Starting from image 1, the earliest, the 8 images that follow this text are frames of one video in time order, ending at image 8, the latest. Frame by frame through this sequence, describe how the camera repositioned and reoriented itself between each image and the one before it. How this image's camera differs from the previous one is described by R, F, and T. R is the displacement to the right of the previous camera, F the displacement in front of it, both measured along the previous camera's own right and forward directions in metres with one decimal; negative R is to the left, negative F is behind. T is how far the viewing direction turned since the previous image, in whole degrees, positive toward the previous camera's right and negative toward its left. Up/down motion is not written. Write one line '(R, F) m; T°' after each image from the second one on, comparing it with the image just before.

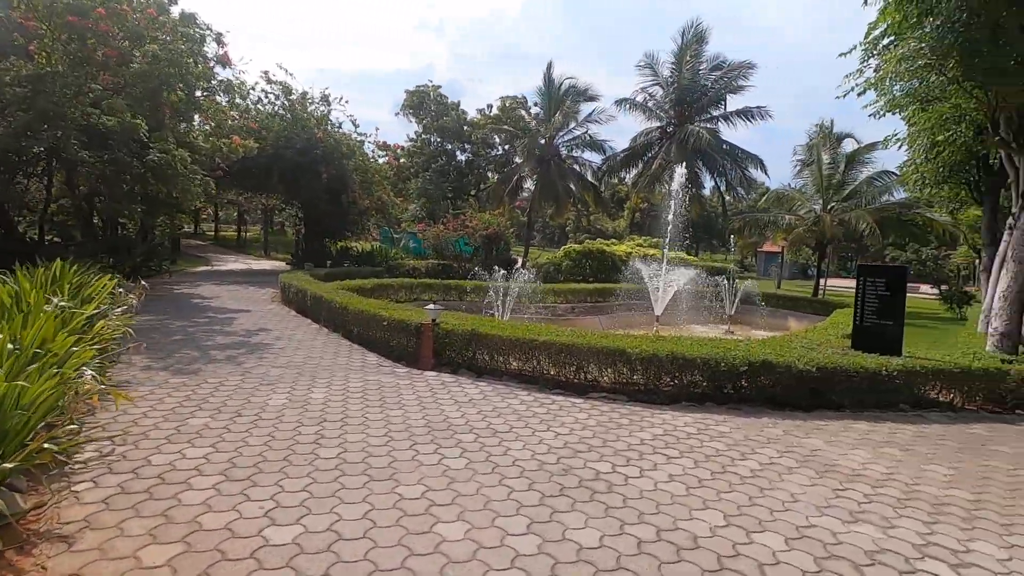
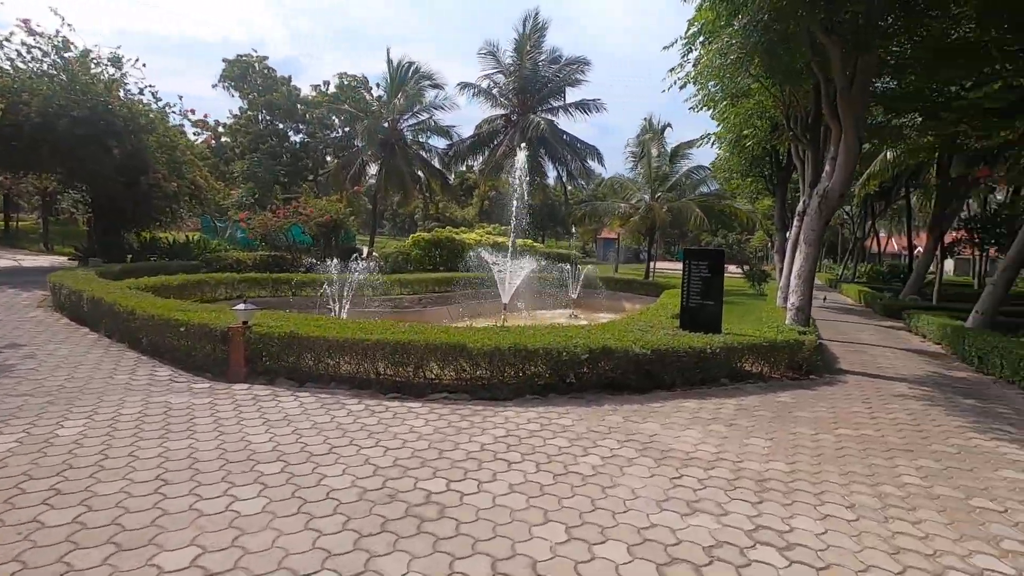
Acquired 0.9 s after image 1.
(+0.3, +0.6) m; +15°
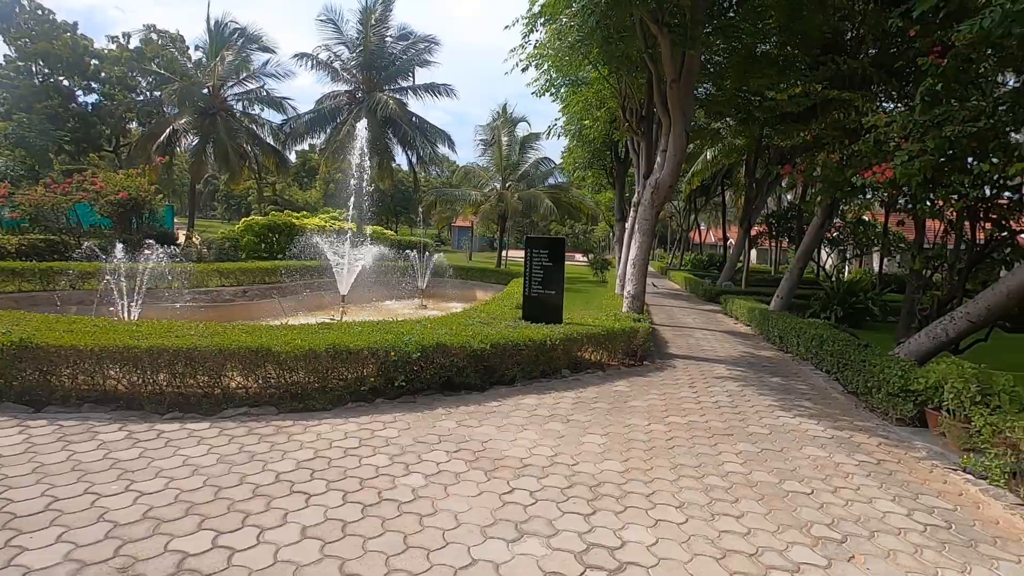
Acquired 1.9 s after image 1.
(+0.4, +0.6) m; +15°
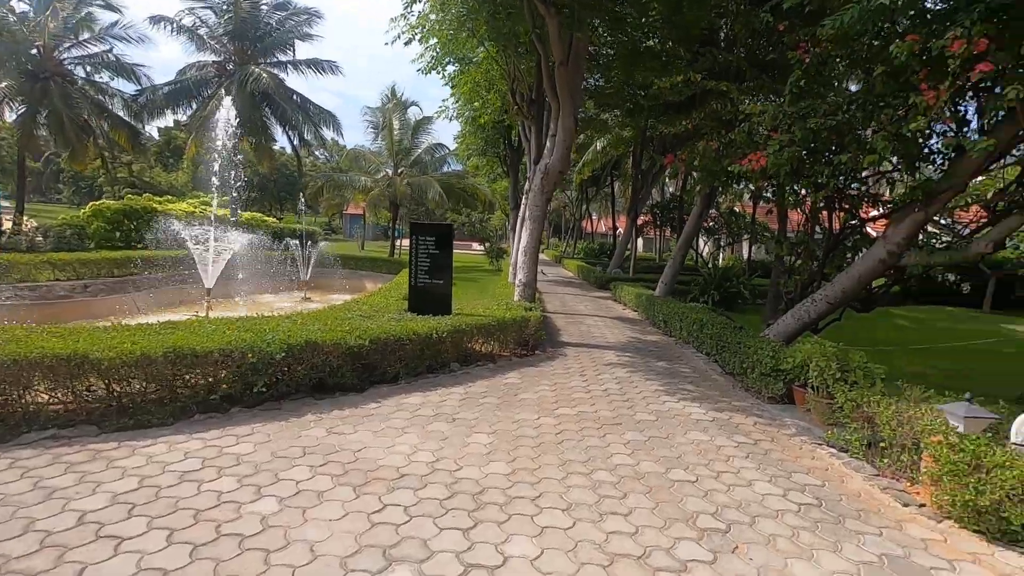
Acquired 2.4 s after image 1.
(+0.2, +0.4) m; +11°
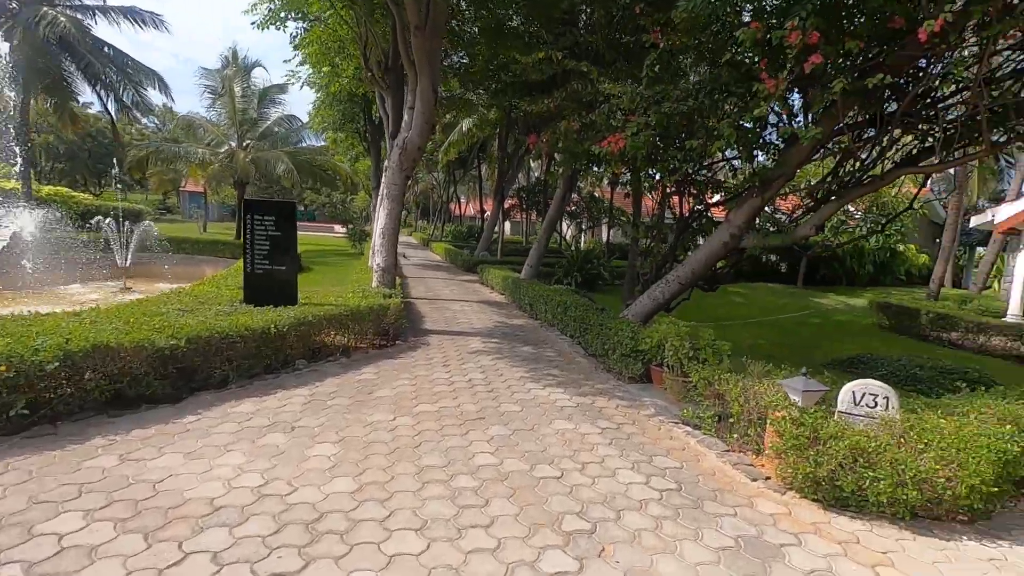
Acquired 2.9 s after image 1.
(+0.2, +0.4) m; +14°
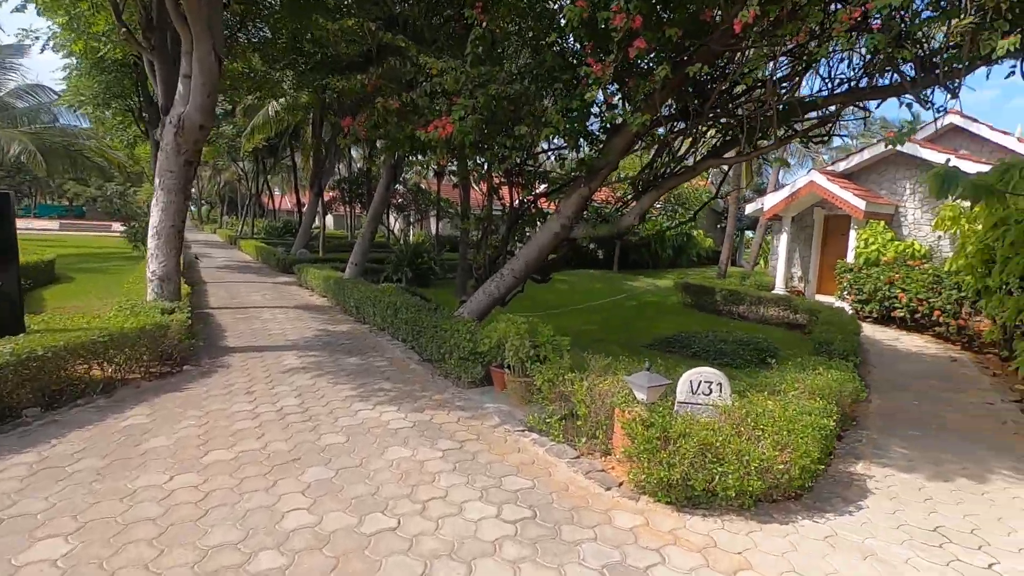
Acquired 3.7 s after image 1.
(+0.1, +0.6) m; +18°
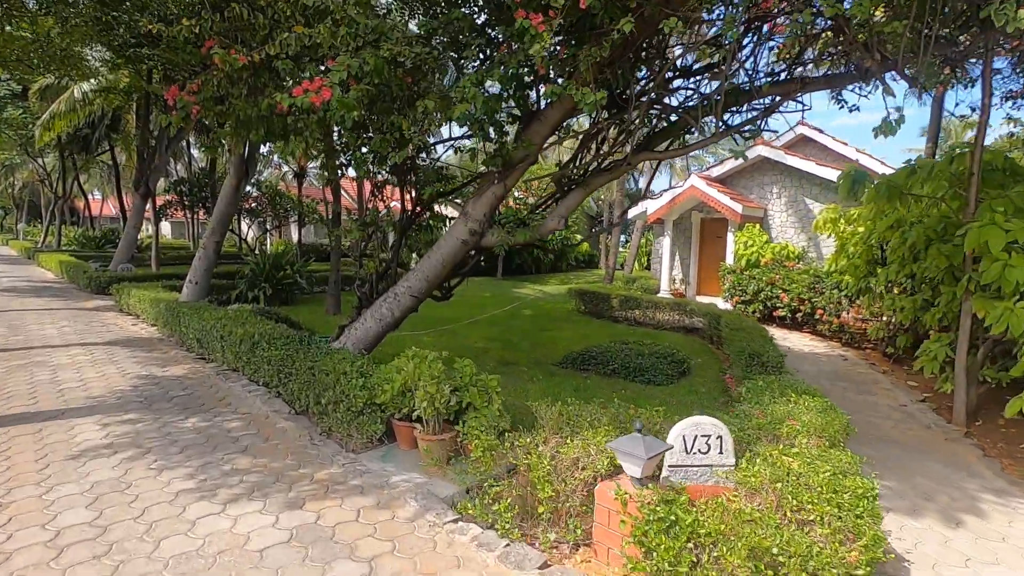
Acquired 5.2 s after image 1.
(-0.3, +1.3) m; +14°
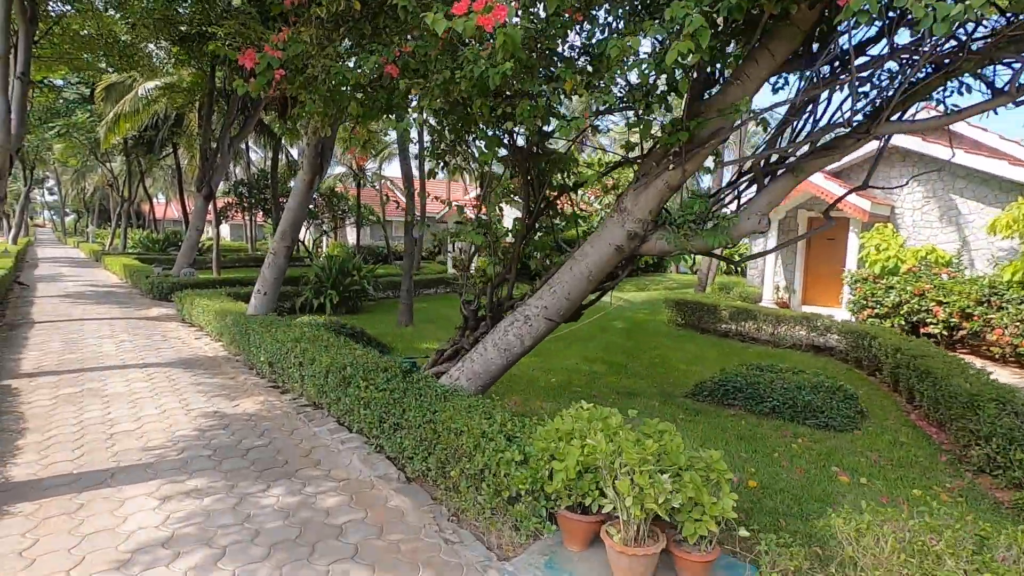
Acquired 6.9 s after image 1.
(-1.0, +1.4) m; -5°
